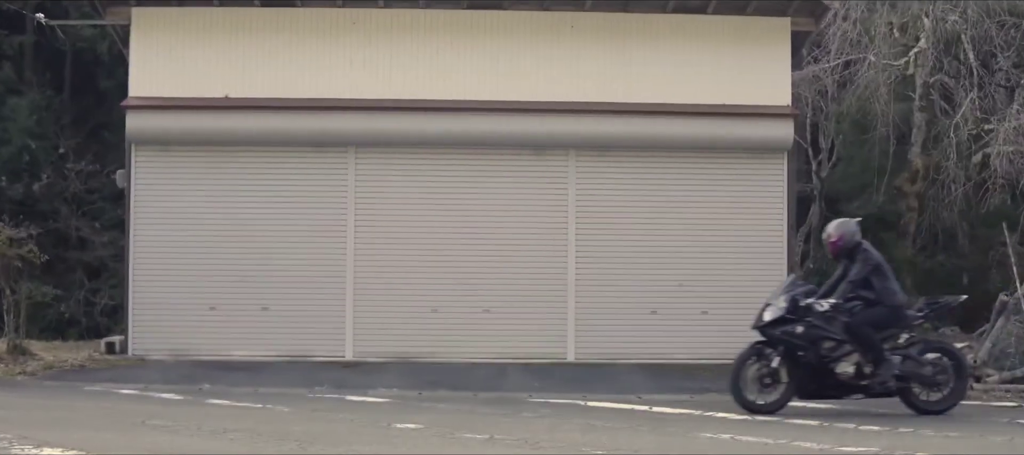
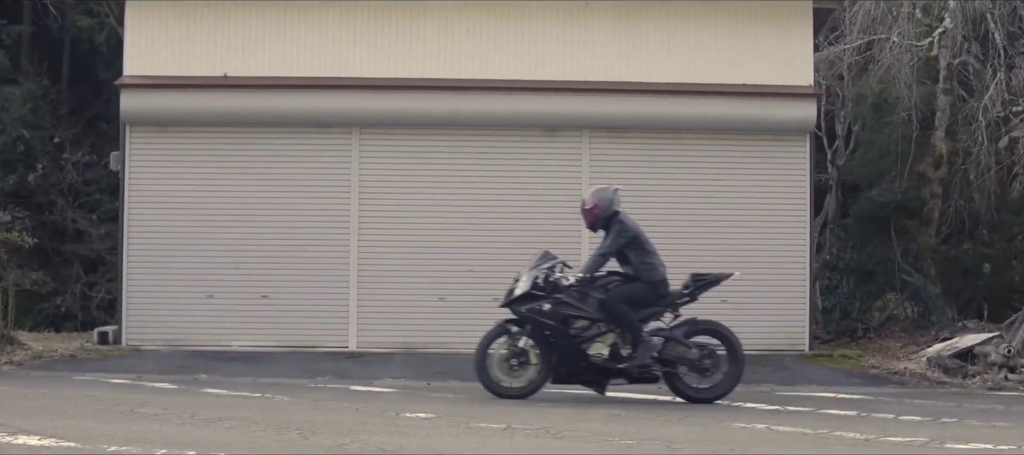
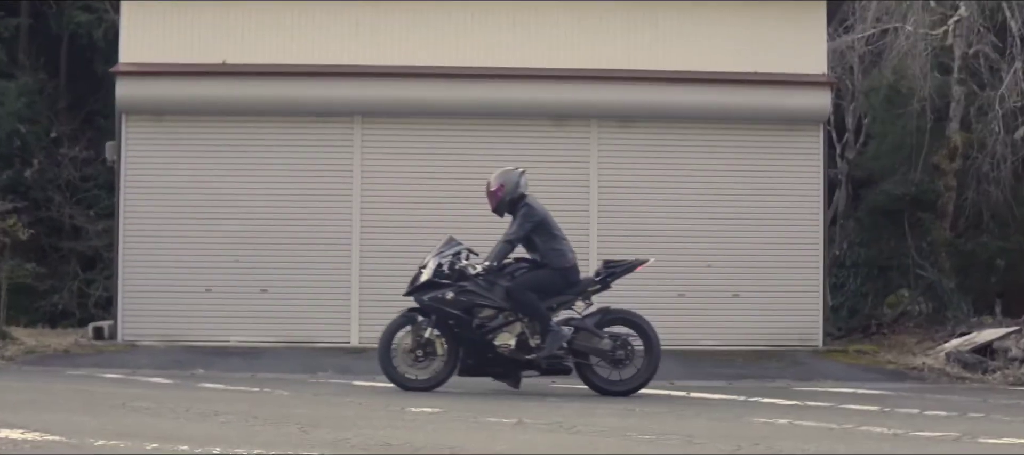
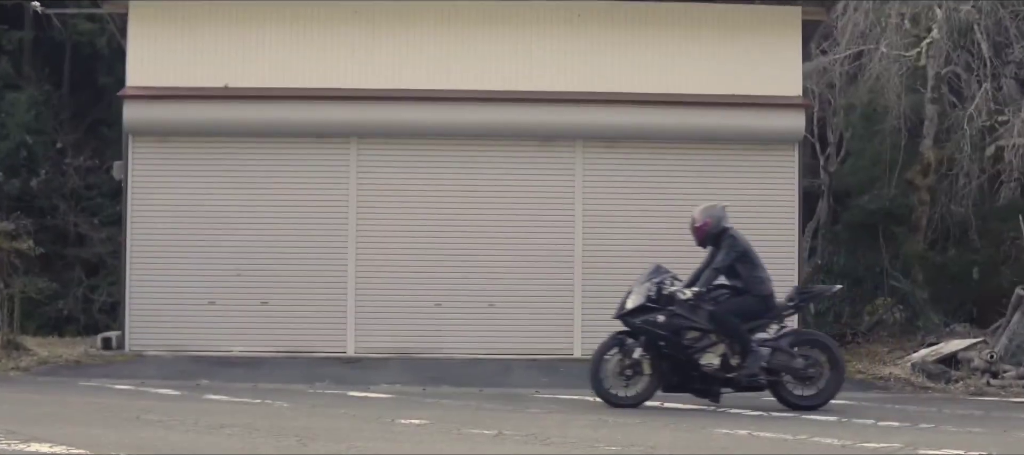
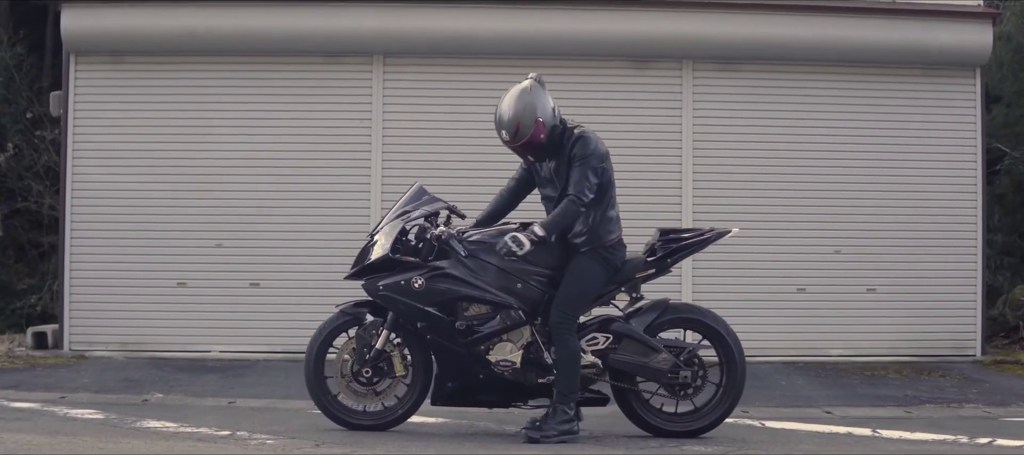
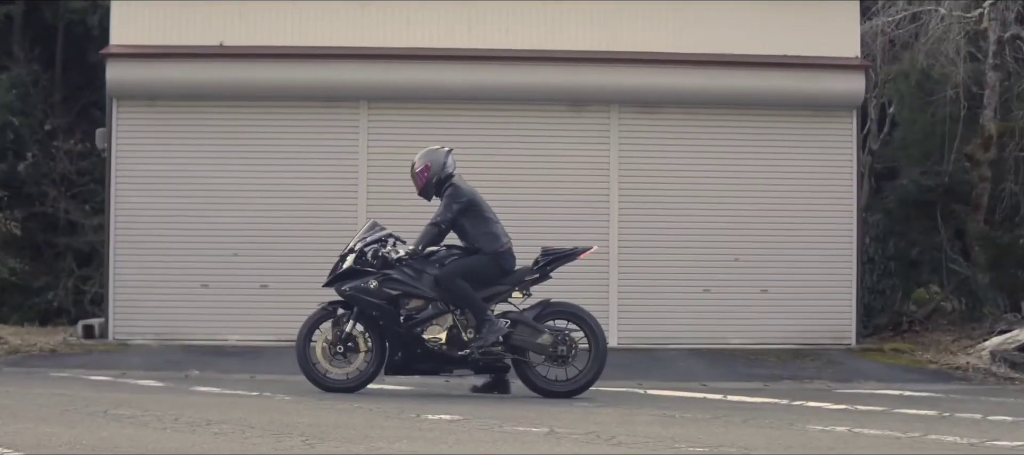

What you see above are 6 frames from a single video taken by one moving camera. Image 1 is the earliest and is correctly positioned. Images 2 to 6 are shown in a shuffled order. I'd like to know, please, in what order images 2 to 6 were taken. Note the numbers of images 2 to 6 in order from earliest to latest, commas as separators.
4, 2, 3, 6, 5
